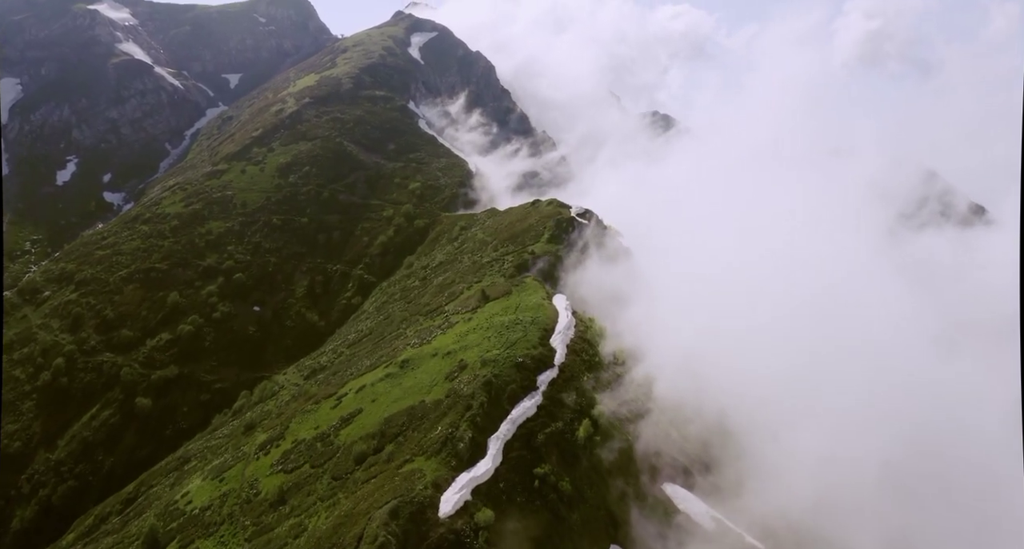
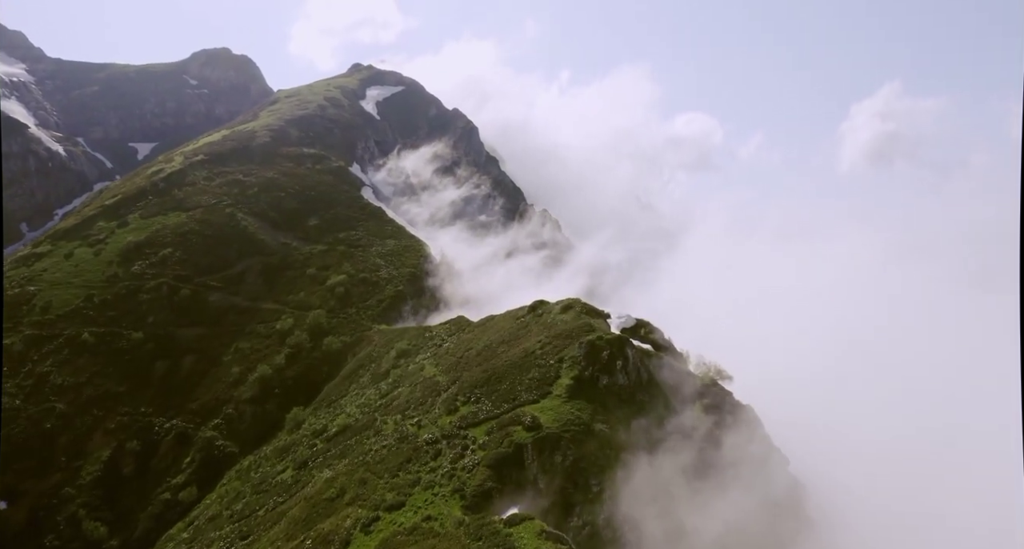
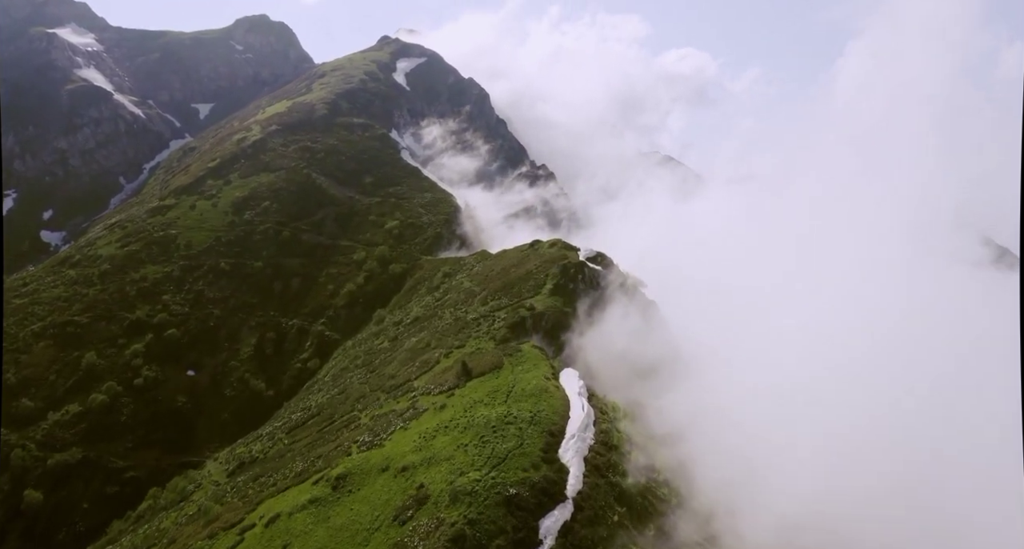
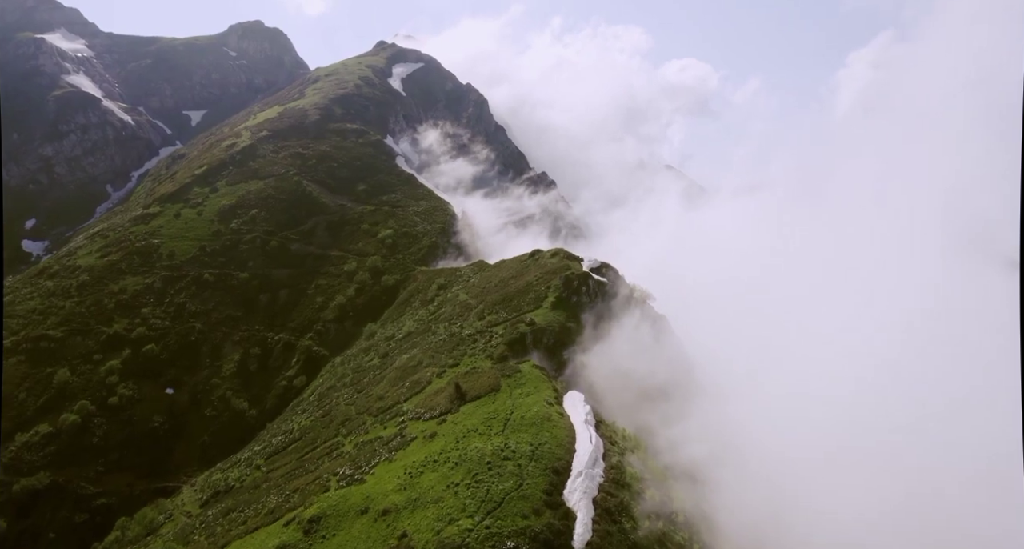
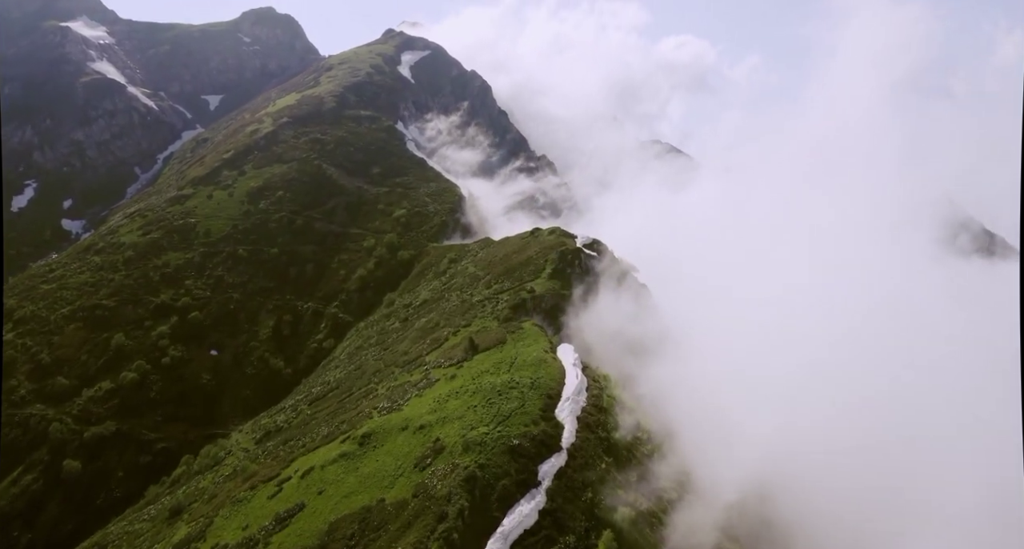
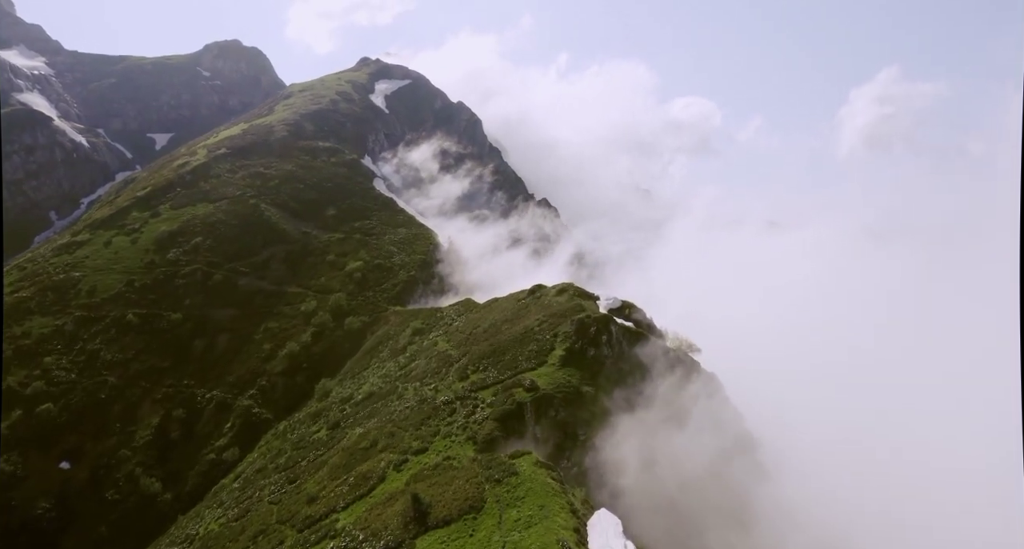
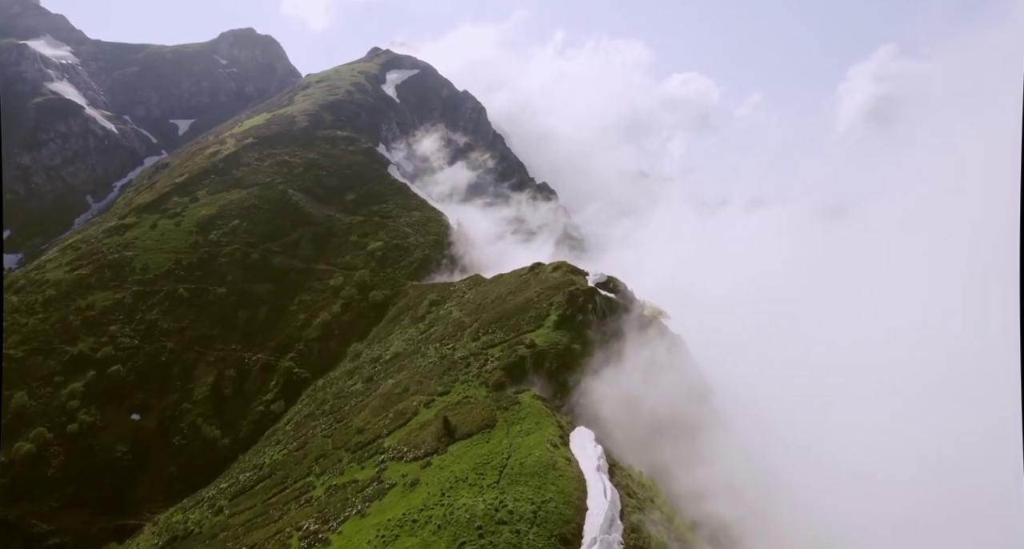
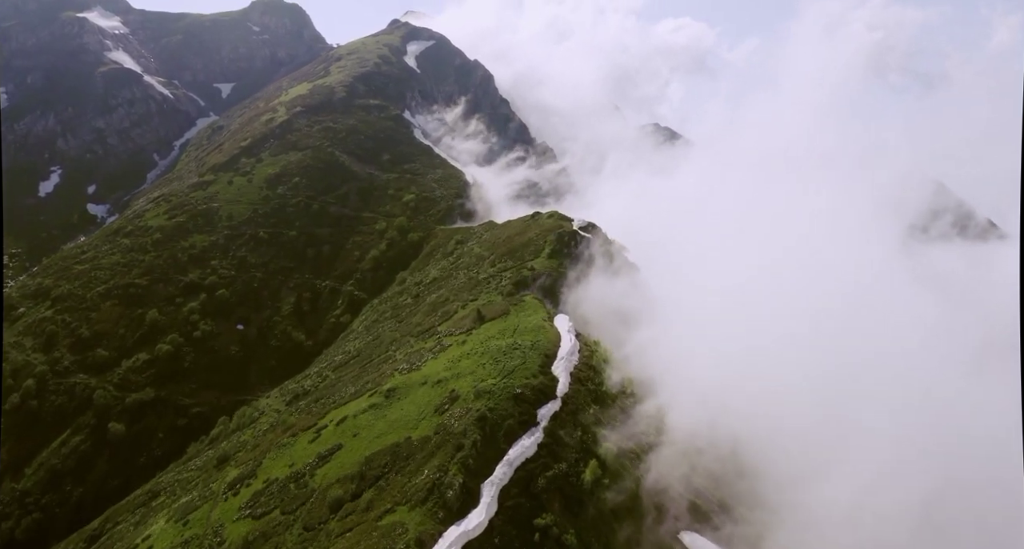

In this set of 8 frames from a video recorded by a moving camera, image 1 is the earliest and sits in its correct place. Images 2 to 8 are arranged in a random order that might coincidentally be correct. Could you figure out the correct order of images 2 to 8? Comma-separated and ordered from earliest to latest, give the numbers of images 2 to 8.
8, 5, 3, 4, 7, 6, 2
